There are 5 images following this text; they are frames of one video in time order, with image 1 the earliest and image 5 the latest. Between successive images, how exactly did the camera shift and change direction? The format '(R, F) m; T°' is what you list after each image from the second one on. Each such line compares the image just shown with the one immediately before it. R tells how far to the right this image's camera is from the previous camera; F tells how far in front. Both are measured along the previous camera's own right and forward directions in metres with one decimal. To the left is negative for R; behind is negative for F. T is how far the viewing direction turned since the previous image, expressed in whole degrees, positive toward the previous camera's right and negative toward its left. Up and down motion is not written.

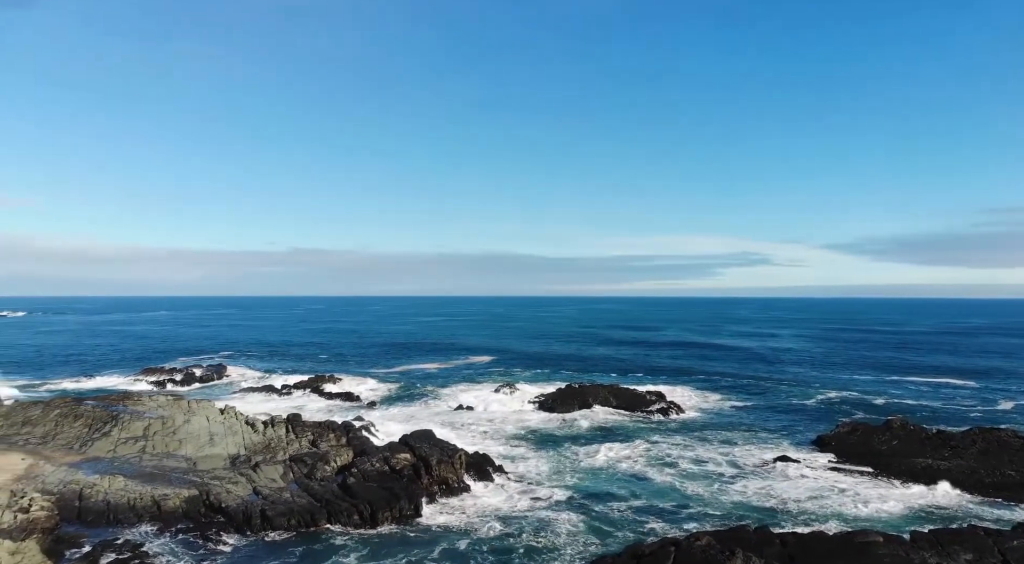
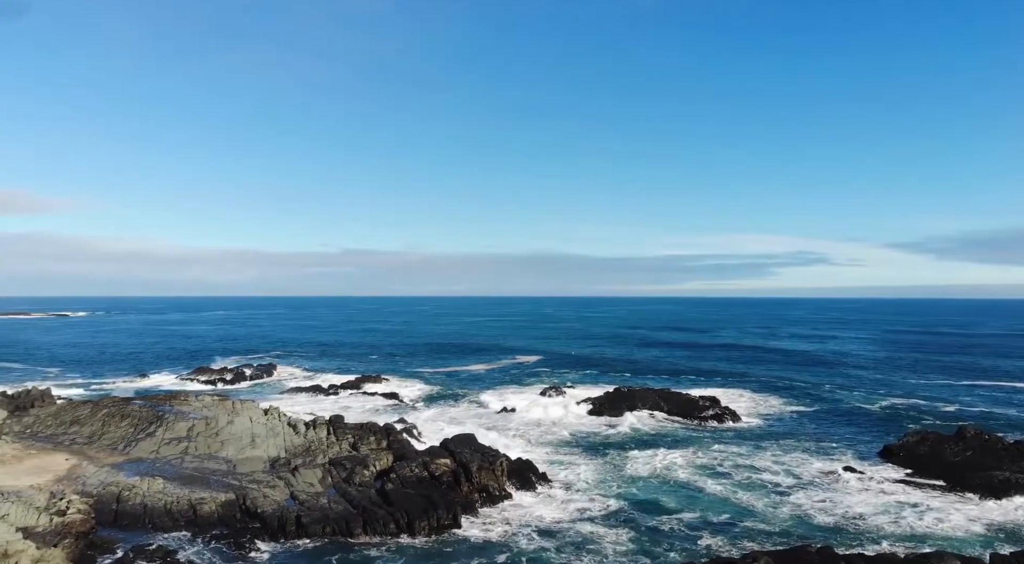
(+0.2, +1.2) m; -4°
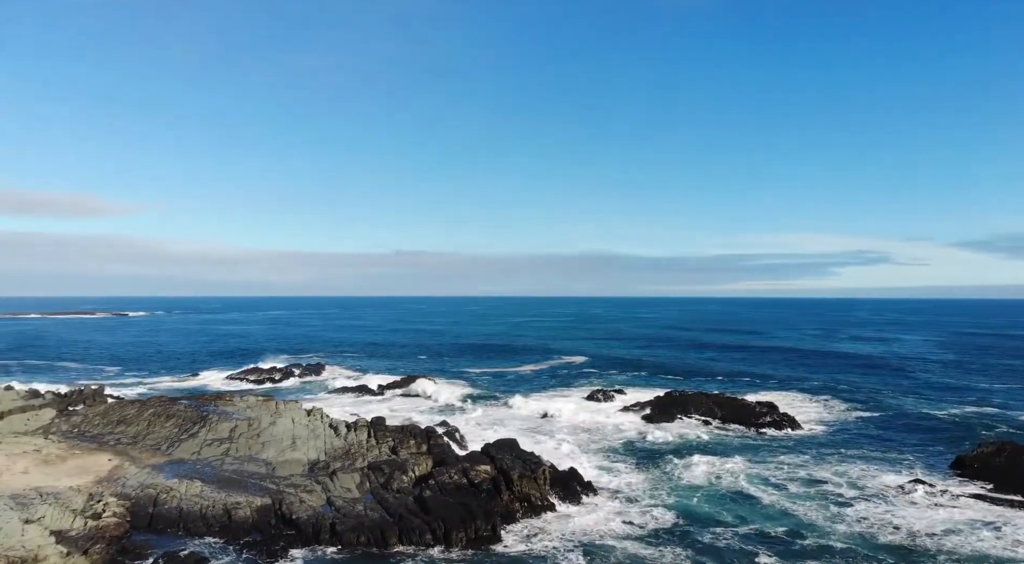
(+0.2, +1.1) m; -4°
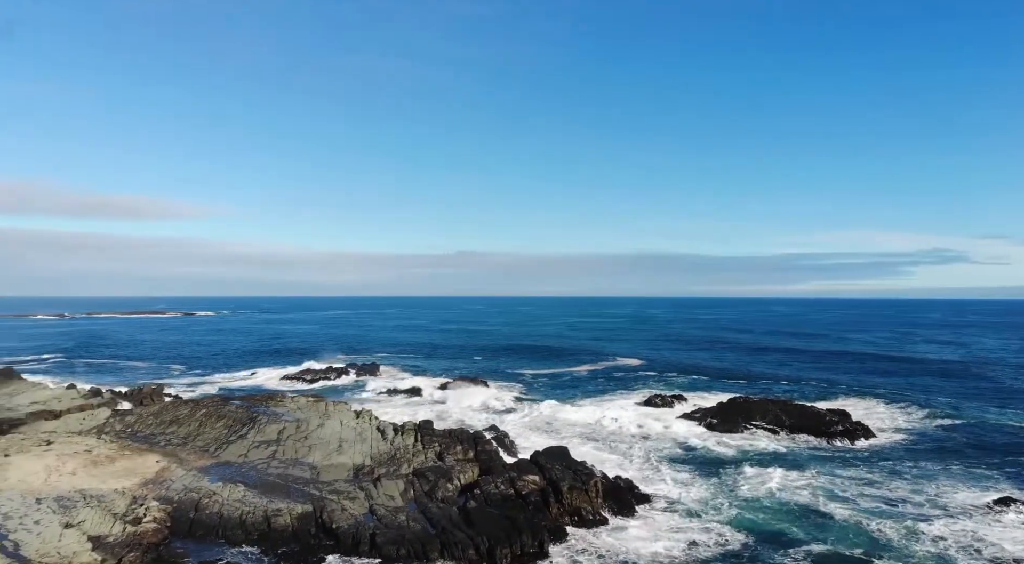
(+0.3, +1.3) m; -5°
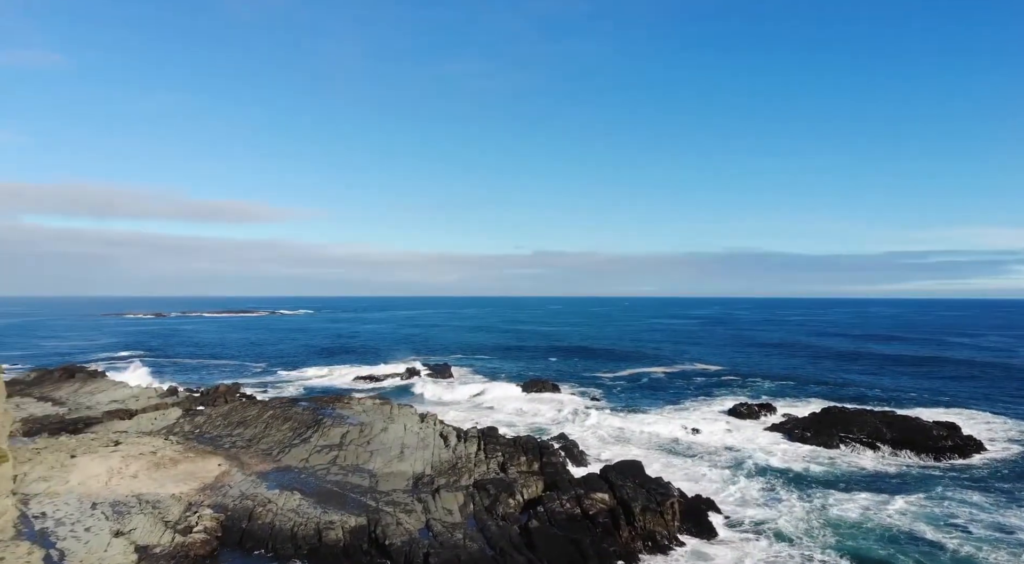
(+0.4, +1.7) m; -7°
